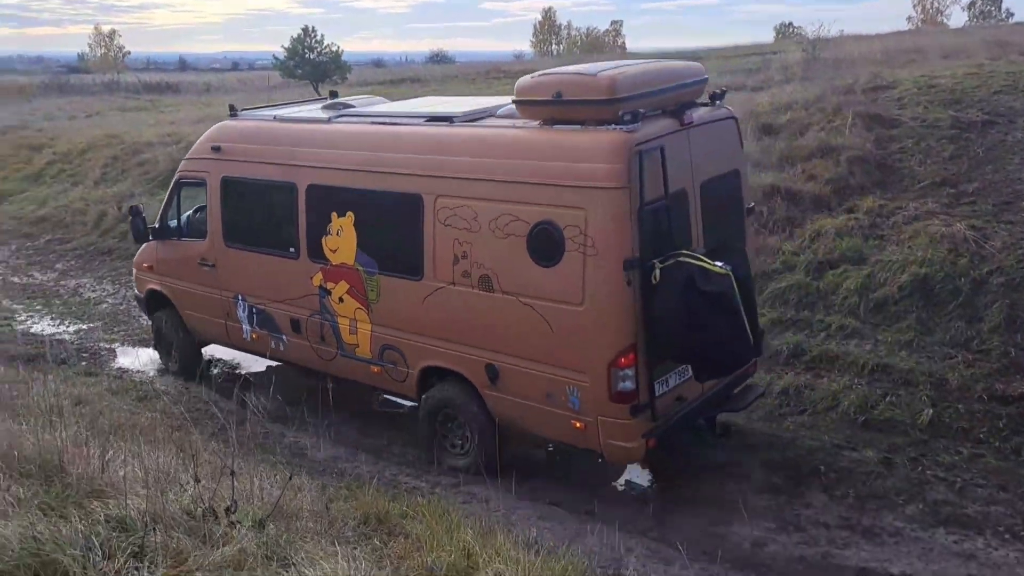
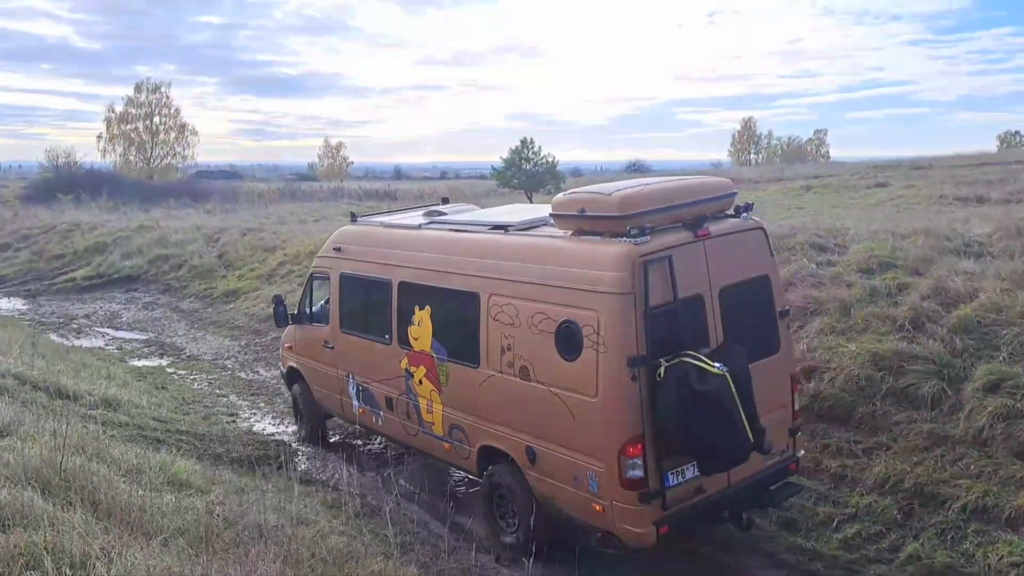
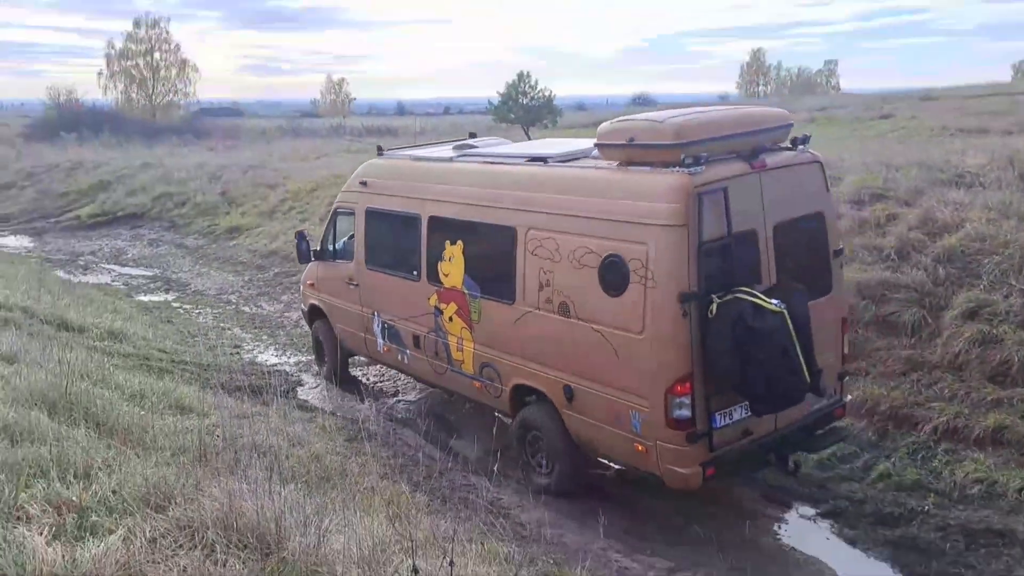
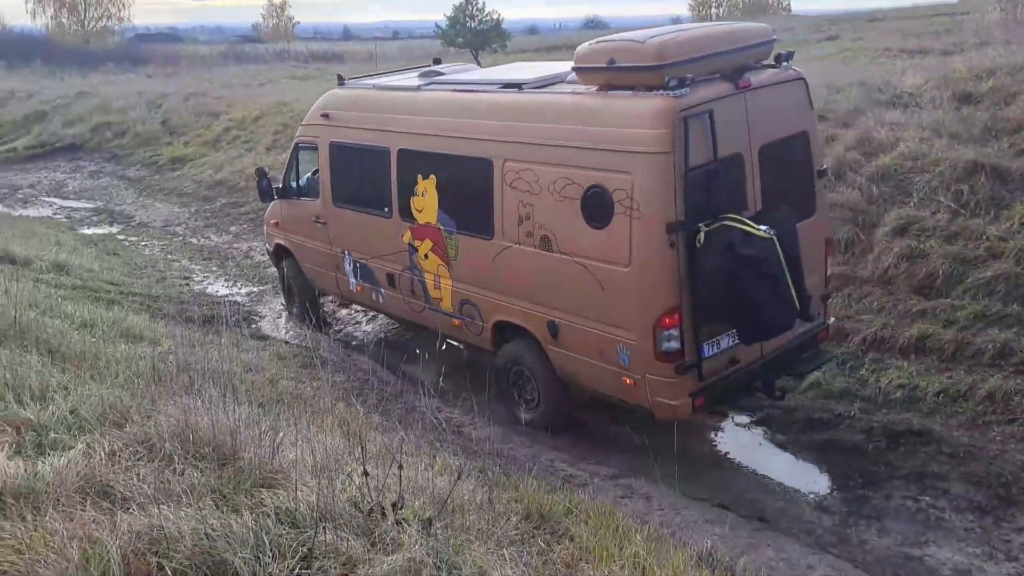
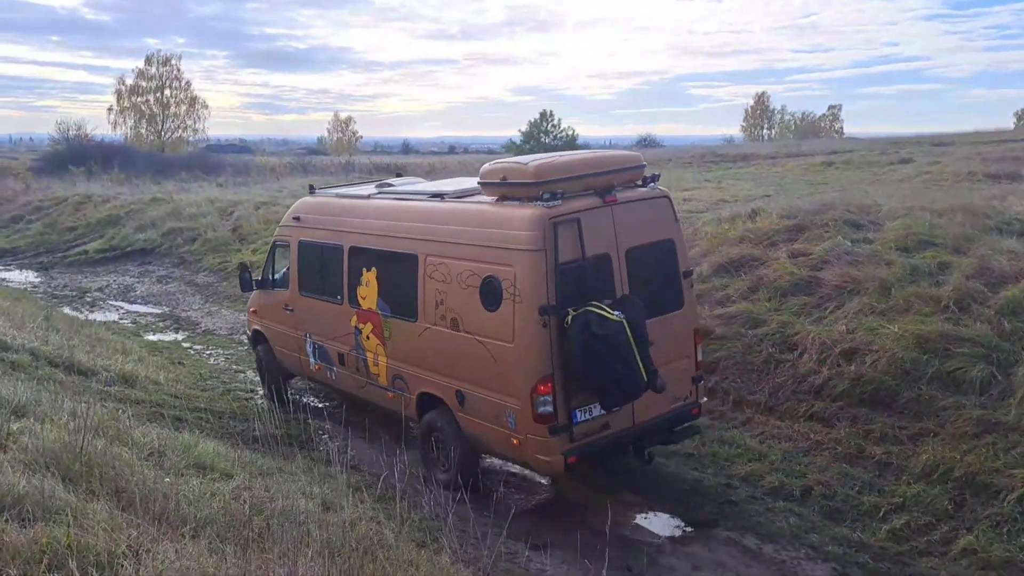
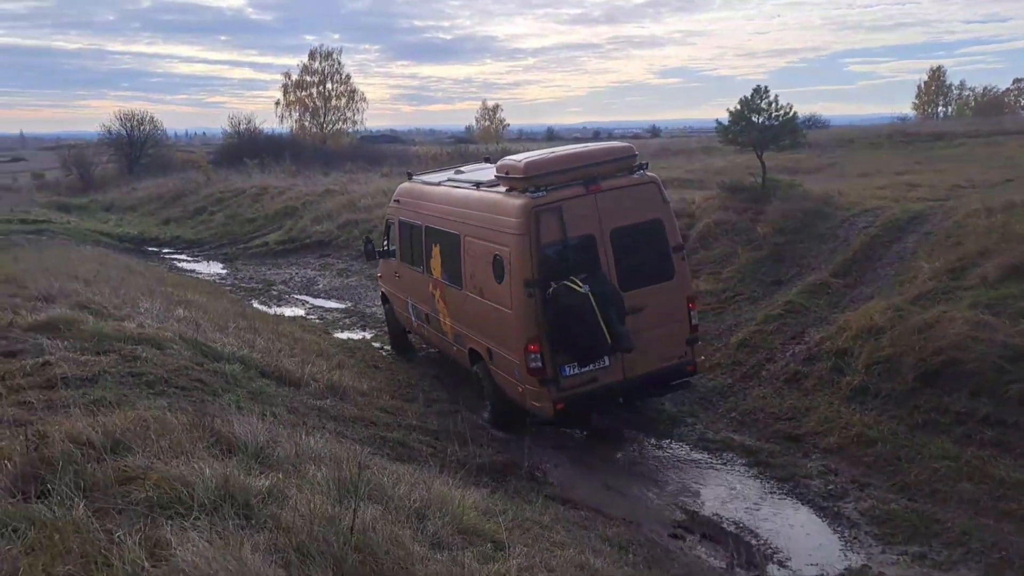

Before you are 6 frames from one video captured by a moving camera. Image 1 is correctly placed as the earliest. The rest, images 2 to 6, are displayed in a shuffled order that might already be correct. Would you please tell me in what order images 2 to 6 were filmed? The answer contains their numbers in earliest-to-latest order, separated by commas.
4, 3, 2, 5, 6
